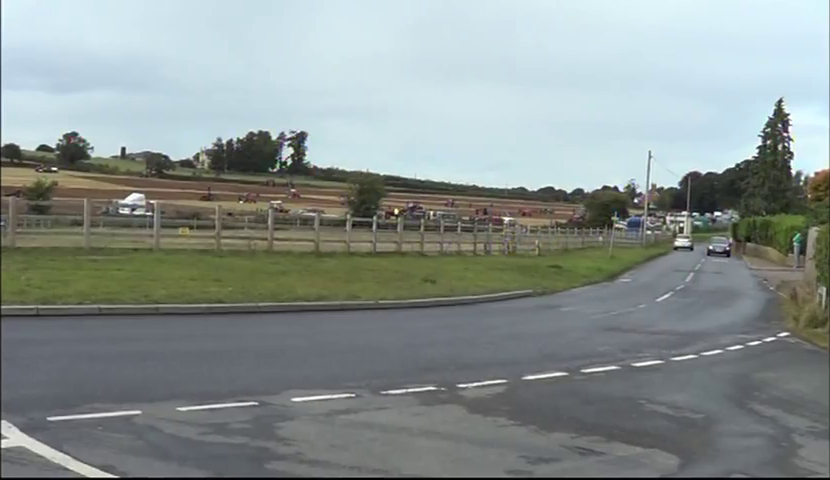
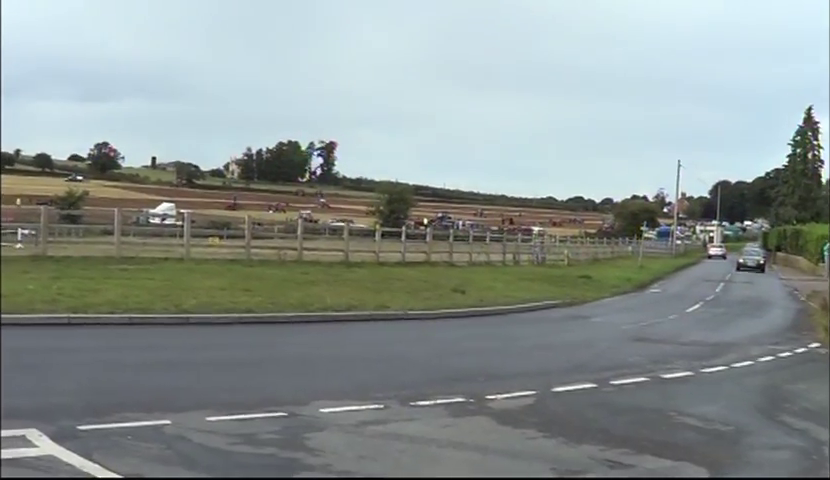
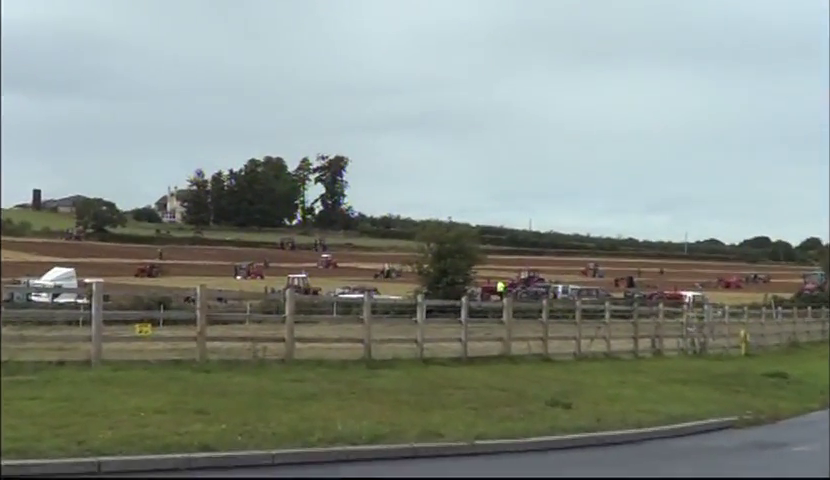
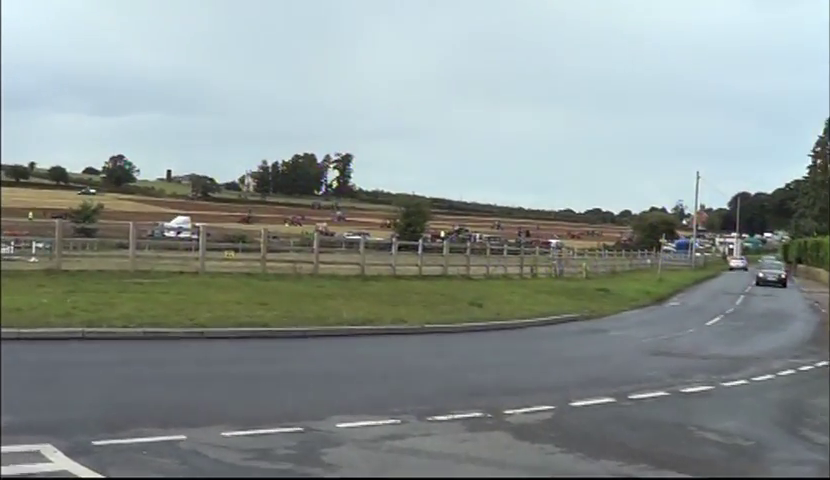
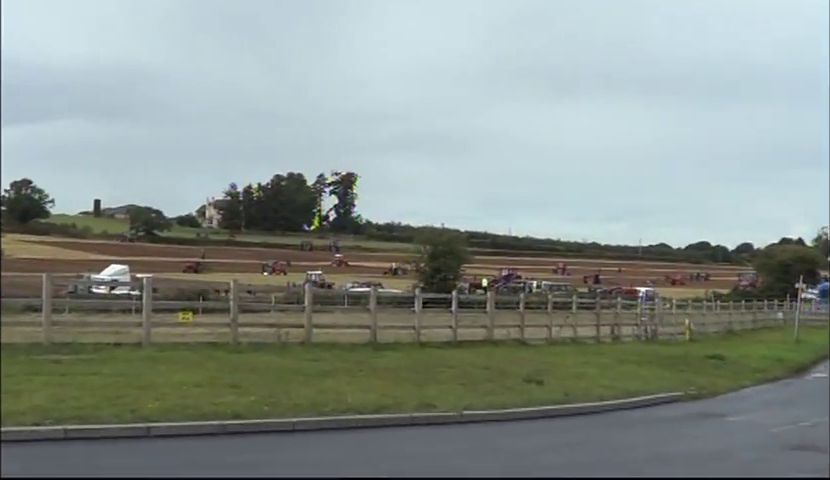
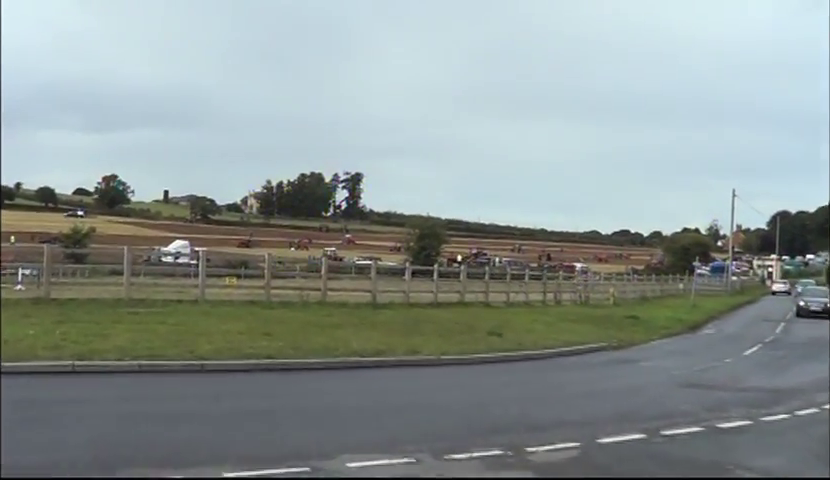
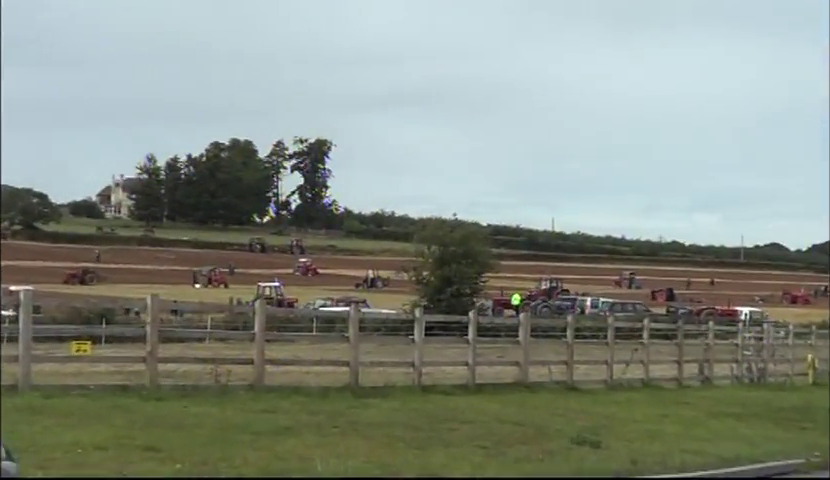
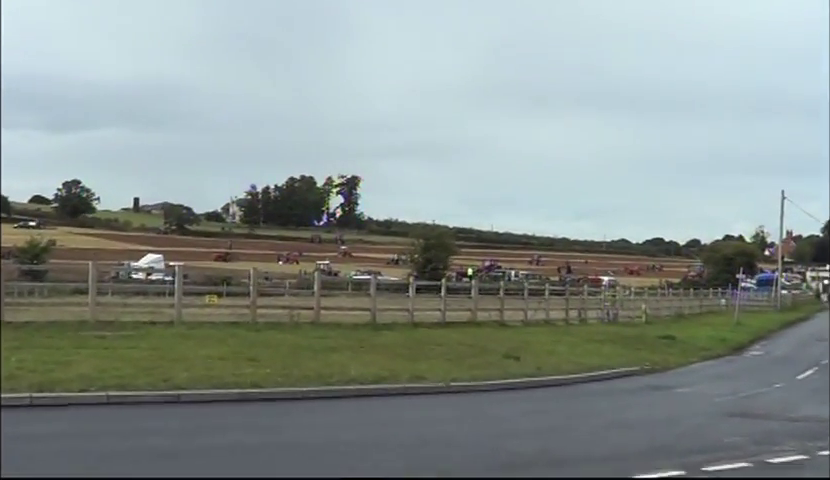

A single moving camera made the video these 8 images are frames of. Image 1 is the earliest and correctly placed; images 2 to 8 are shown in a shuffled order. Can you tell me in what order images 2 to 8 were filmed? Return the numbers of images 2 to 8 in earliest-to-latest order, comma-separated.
2, 4, 6, 8, 5, 3, 7
